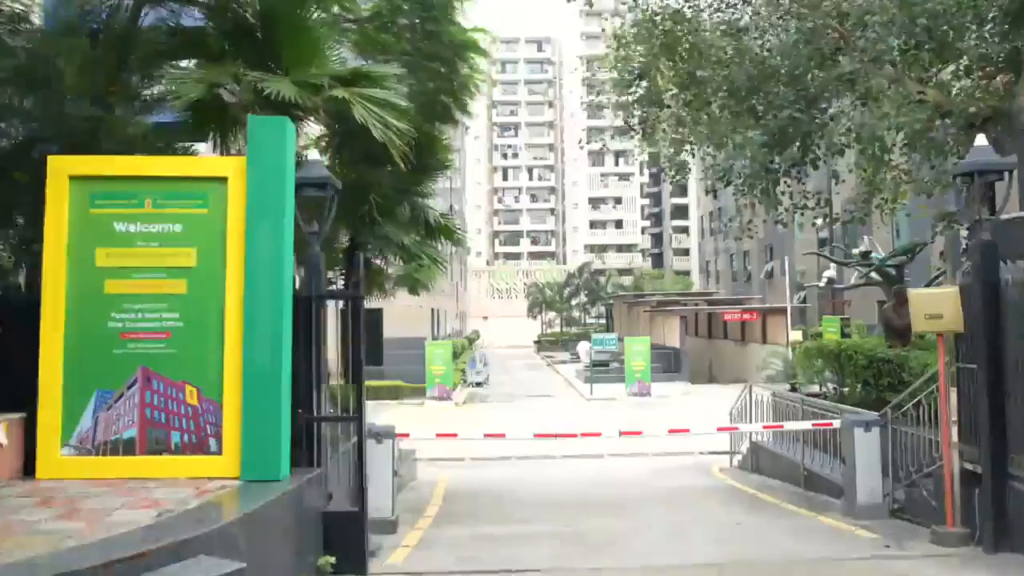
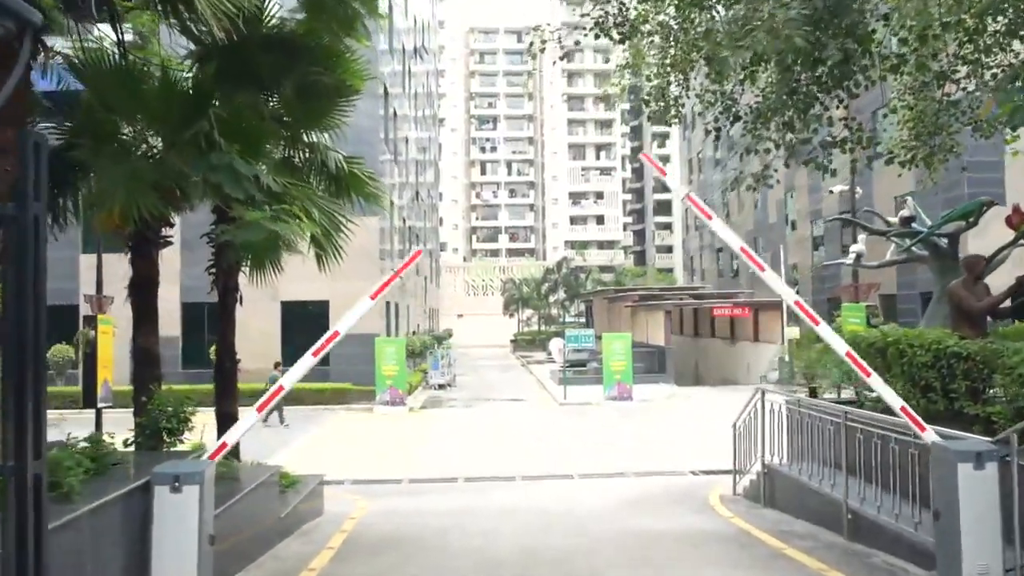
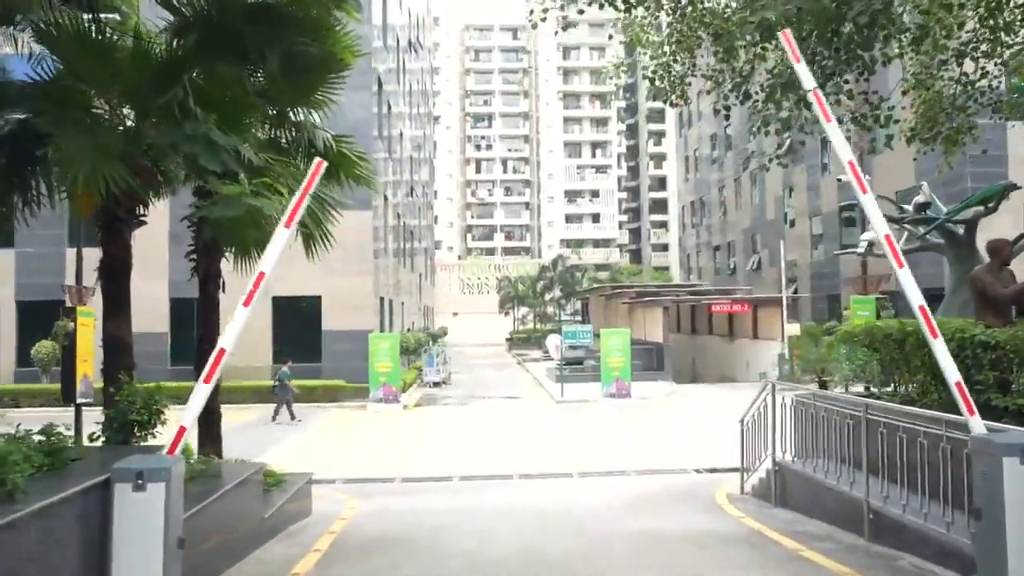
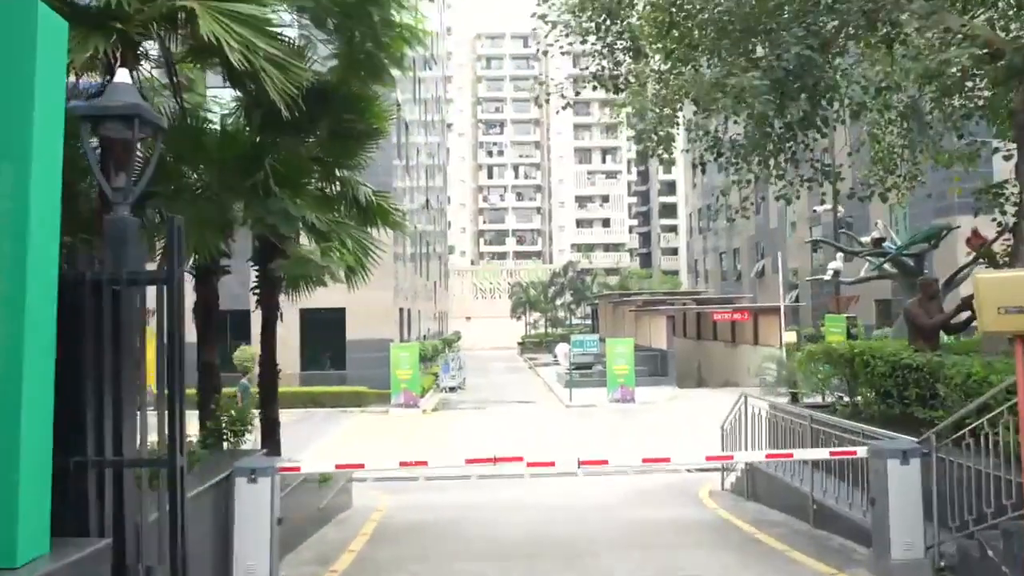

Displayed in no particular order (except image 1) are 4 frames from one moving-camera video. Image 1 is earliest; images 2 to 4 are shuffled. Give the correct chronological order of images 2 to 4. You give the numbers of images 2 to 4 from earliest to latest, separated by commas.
4, 2, 3
